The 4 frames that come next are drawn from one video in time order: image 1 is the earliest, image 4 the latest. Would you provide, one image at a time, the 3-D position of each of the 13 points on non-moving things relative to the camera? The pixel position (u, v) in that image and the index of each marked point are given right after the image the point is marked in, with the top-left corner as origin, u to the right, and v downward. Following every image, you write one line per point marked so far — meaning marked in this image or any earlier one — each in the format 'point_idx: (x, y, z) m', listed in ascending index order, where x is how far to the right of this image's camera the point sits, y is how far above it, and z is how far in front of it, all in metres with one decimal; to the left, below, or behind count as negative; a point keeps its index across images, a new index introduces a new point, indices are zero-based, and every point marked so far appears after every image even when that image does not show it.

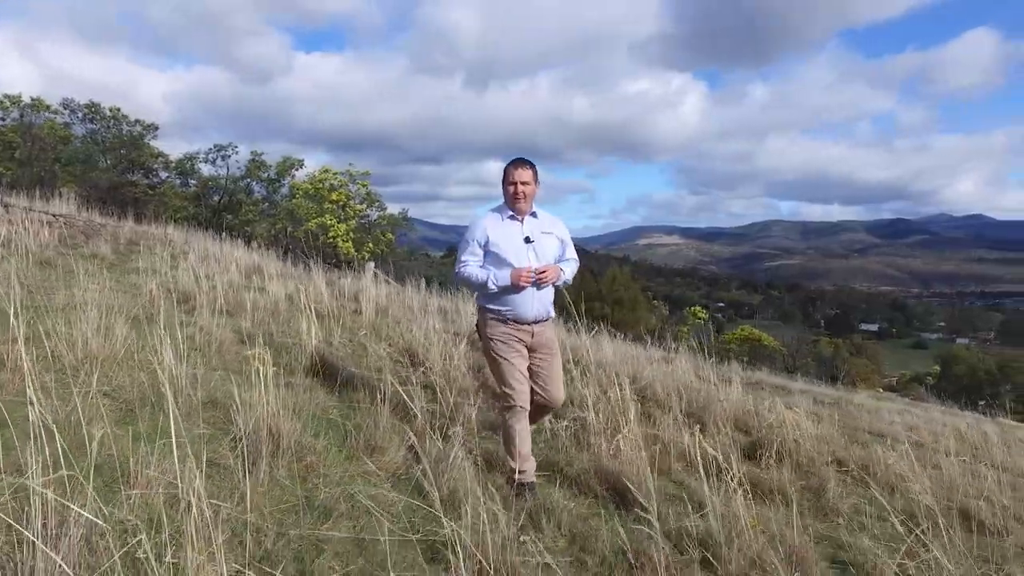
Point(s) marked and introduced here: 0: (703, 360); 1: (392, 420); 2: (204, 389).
0: (+3.3, -1.3, +10.3) m
1: (-0.6, -0.6, +3.1) m
2: (-1.5, -0.5, +3.0) m
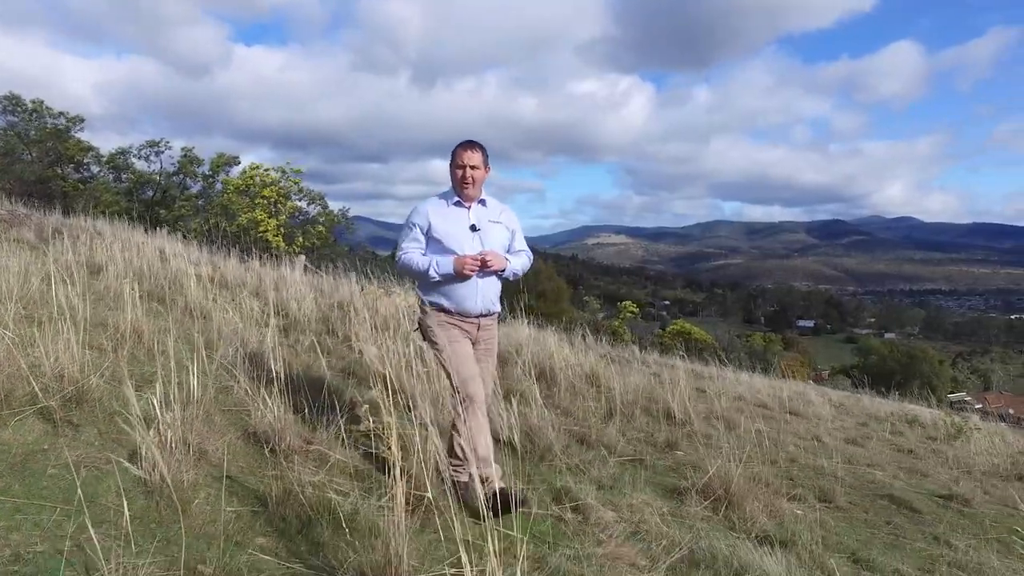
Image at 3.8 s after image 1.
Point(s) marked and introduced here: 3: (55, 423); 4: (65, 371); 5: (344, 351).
0: (+1.2, -1.0, +12.1) m
1: (-2.1, -0.3, +4.5) m
2: (-2.9, -0.2, +4.4) m
3: (-1.9, -0.5, +2.6) m
4: (-2.0, -0.4, +2.8) m
5: (-1.4, -0.5, +5.0) m
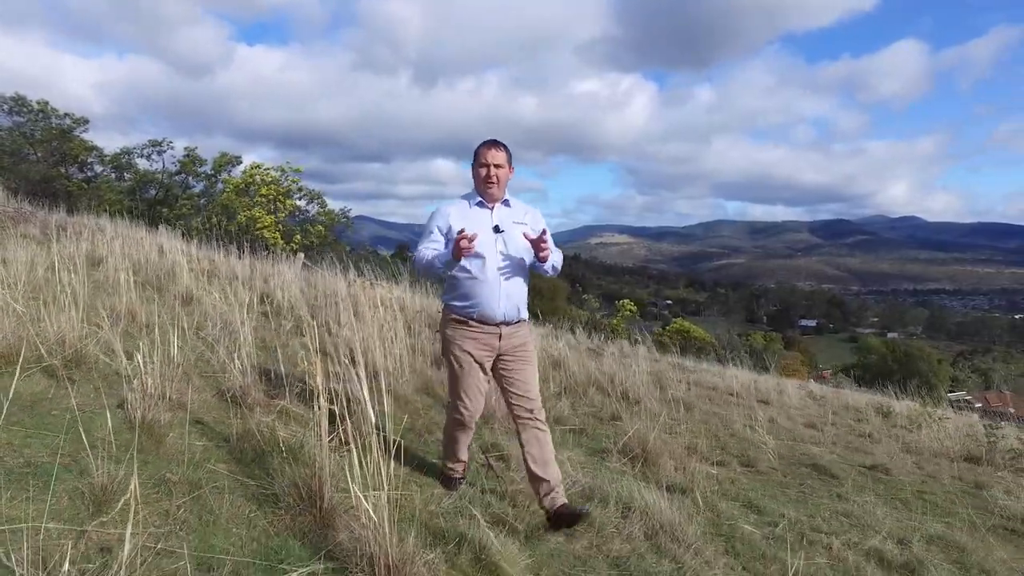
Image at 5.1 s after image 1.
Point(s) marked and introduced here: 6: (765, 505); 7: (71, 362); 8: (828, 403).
0: (+0.9, -0.9, +12.6) m
1: (-2.4, -0.2, +5.0) m
2: (-3.3, -0.1, +4.9) m
3: (-2.2, -0.4, +3.1) m
4: (-2.4, -0.3, +3.3) m
5: (-1.7, -0.4, +5.5) m
6: (+1.5, -1.3, +3.6) m
7: (-2.3, -0.4, +3.2) m
8: (+6.5, -2.4, +13.1) m
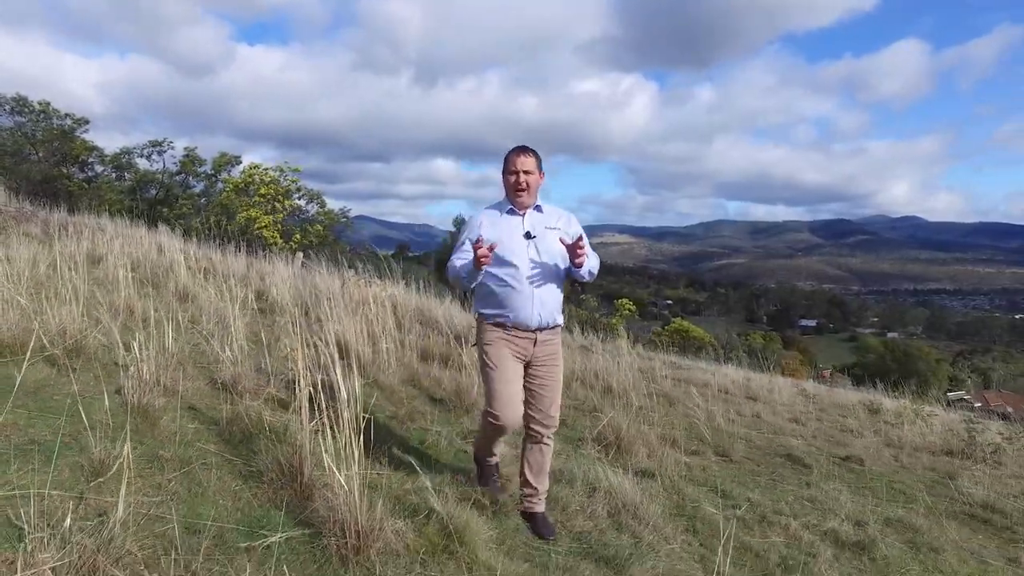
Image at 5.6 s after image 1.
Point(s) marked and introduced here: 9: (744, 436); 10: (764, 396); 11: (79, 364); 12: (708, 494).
0: (+0.8, -0.8, +12.7) m
1: (-2.5, -0.2, +5.2) m
2: (-3.4, 0.0, +5.1) m
3: (-2.4, -0.4, +3.3) m
4: (-2.5, -0.2, +3.5) m
5: (-1.8, -0.4, +5.7) m
6: (+1.3, -1.2, +3.8) m
7: (-2.4, -0.4, +3.4) m
8: (+6.4, -2.4, +13.3) m
9: (+2.2, -1.4, +5.9) m
10: (+4.4, -1.9, +11.2) m
11: (-2.3, -0.4, +3.4) m
12: (+1.2, -1.2, +3.7) m
